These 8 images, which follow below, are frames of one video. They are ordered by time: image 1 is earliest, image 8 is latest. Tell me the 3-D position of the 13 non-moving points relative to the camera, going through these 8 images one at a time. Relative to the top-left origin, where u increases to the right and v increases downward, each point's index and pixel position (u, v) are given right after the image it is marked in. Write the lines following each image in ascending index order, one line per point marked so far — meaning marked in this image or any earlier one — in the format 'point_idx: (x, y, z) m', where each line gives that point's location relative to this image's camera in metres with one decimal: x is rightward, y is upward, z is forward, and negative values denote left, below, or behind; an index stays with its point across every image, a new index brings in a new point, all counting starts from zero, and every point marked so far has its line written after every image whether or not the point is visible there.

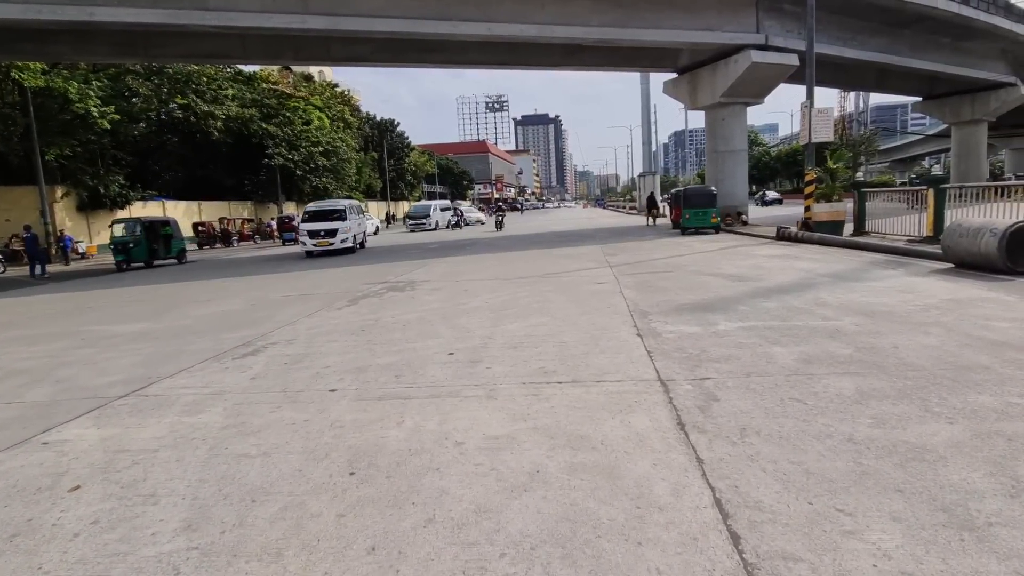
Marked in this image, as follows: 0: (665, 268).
0: (+4.4, +0.6, +14.1) m
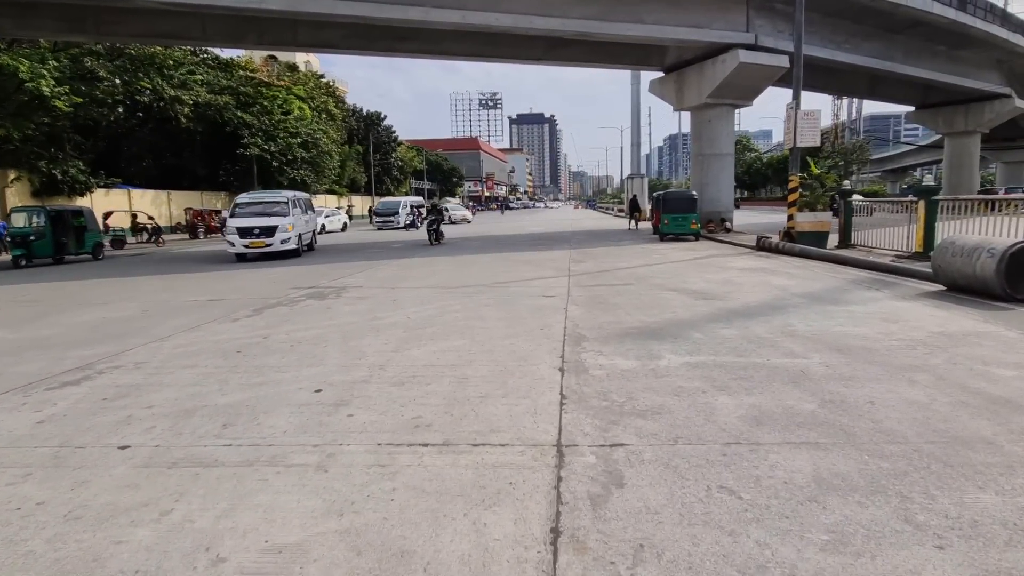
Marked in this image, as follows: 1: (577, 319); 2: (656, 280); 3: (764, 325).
0: (+2.9, +0.2, +12.7) m
1: (+1.2, -0.5, +8.9) m
2: (+3.6, +0.2, +12.3) m
3: (+4.1, -0.6, +7.9) m
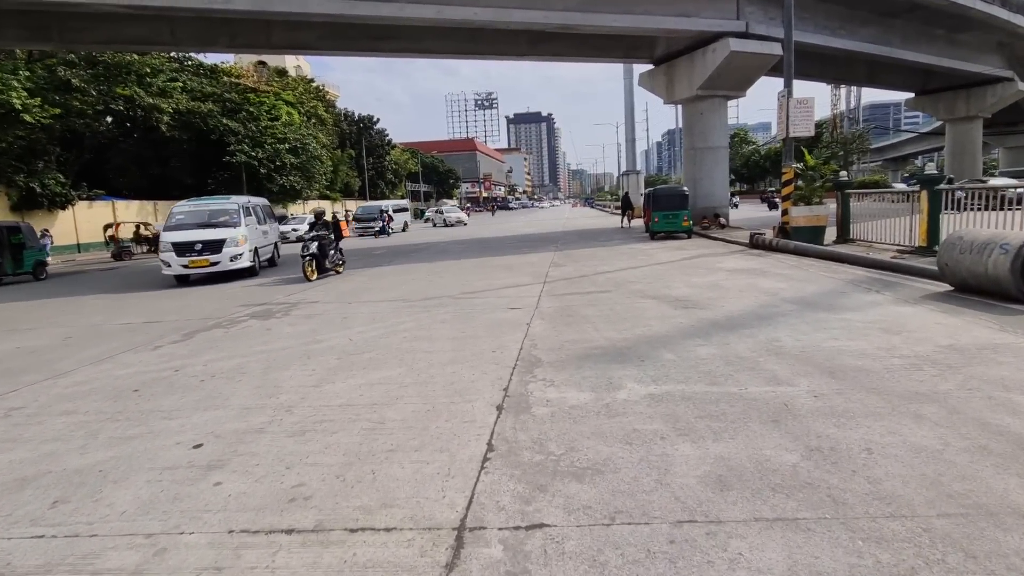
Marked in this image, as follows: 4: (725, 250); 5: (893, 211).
0: (+2.2, 0.0, +11.6) m
1: (+0.4, -0.8, +7.9) m
2: (+2.8, 0.0, +11.3) m
3: (+3.3, -0.7, +6.9) m
4: (+7.0, +1.2, +16.2) m
5: (+10.5, +2.1, +13.5) m
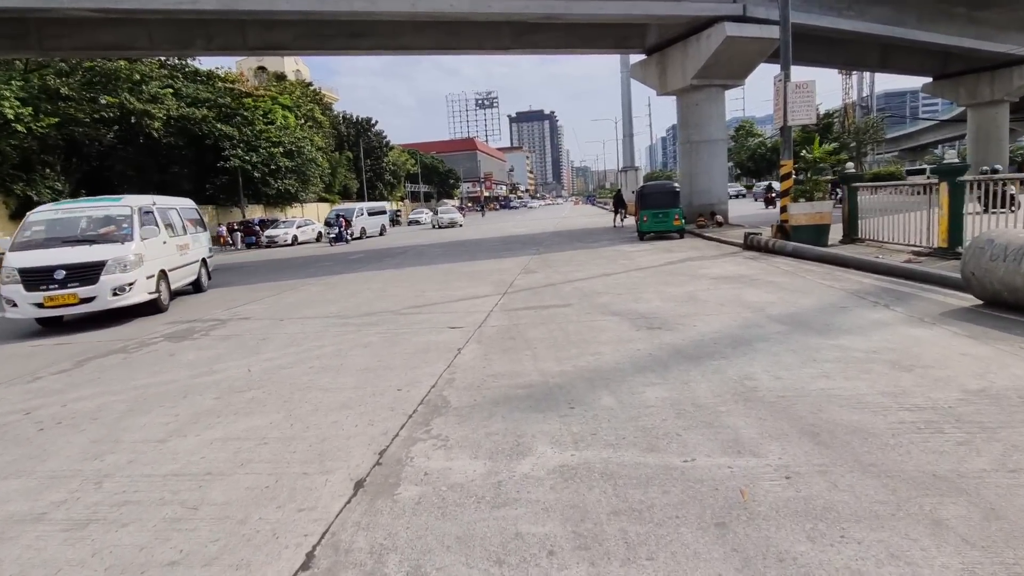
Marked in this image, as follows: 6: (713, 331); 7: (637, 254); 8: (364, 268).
0: (+1.2, -0.2, +10.2) m
1: (-0.7, -1.0, +6.5) m
2: (+1.8, -0.2, +9.8) m
3: (+2.2, -1.0, +5.4) m
4: (+6.1, +1.1, +14.7) m
5: (+9.5, +2.0, +11.9) m
6: (+2.9, -0.6, +7.1) m
7: (+4.1, +1.1, +16.0) m
8: (-5.6, +0.8, +19.1) m
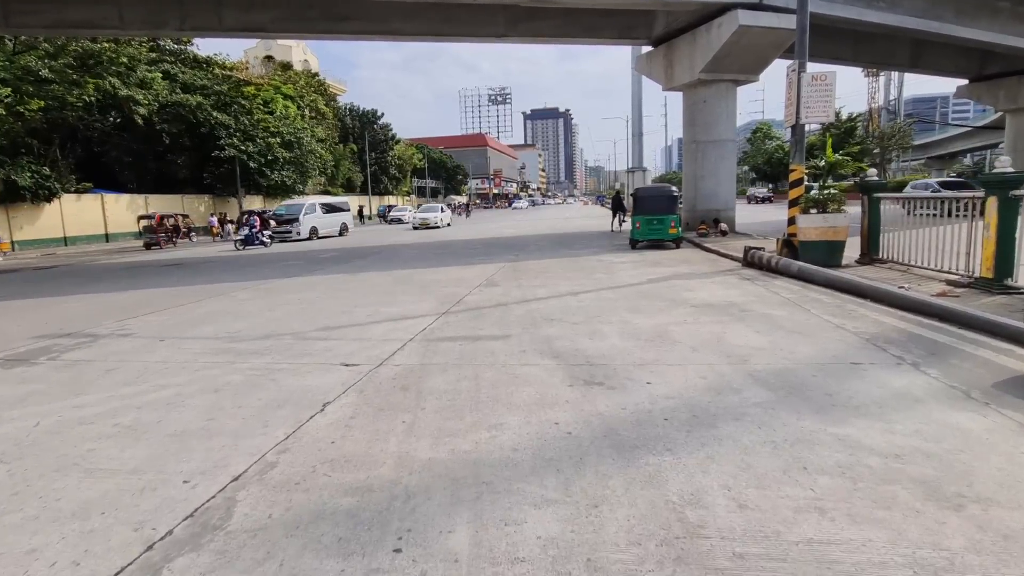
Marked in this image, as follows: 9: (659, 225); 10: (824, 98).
0: (0.0, -0.6, +8.3) m
1: (-1.9, -1.4, +4.6) m
2: (+0.6, -0.6, +7.9) m
3: (+0.9, -1.5, +3.5) m
4: (+5.1, +0.5, +12.6) m
5: (+8.5, +1.3, +9.7) m
6: (+1.6, -1.1, +5.1) m
7: (+3.1, +0.6, +14.0) m
8: (-6.5, +0.6, +17.3) m
9: (+5.4, +2.3, +18.2) m
10: (+8.0, +4.8, +12.6) m
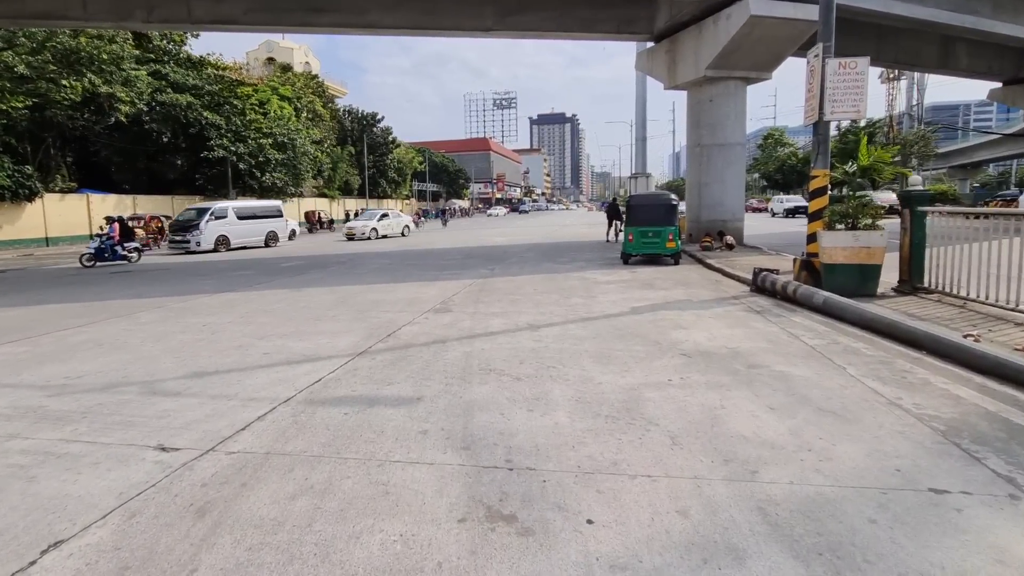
0: (-0.9, -1.1, +6.0) m
1: (-3.0, -1.9, +2.4) m
2: (-0.3, -1.1, +5.6) m
3: (-0.1, -1.9, +1.2) m
4: (+4.2, -0.1, +10.3) m
5: (+7.5, +0.6, +7.4) m
6: (+0.6, -1.6, +2.9) m
7: (+2.2, 0.0, +11.8) m
8: (-7.4, +0.1, +15.2) m
9: (+4.6, +1.6, +15.9) m
10: (+7.1, +4.2, +10.3) m
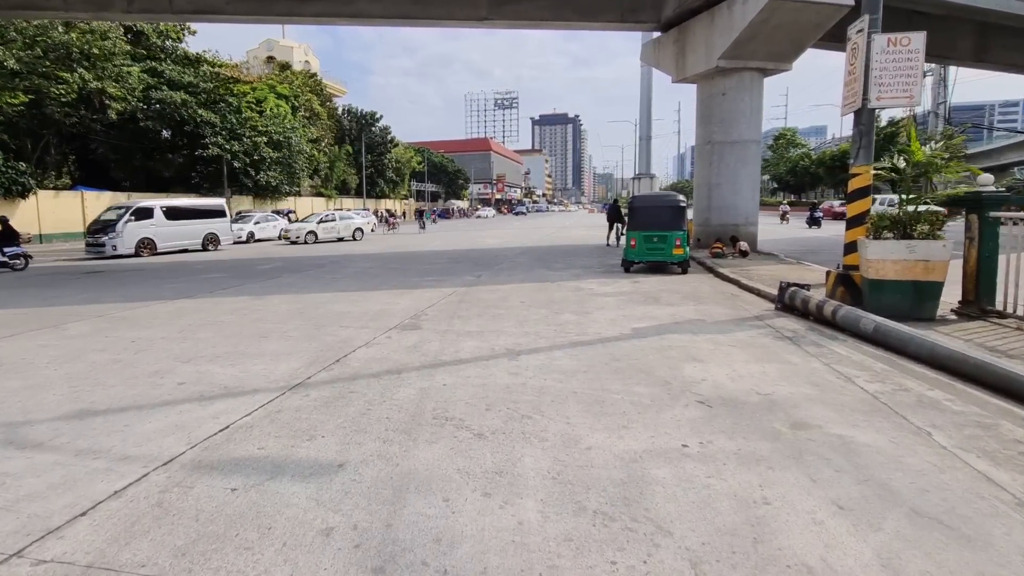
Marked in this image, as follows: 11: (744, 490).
0: (-1.3, -1.3, +4.5) m
1: (-3.3, -2.0, +0.9) m
2: (-0.7, -1.4, +4.1) m
3: (-0.5, -2.2, -0.3) m
4: (+3.9, -0.4, +8.8) m
5: (+7.2, +0.3, +5.8) m
6: (+0.2, -1.8, +1.3) m
7: (+1.9, -0.3, +10.2) m
8: (-7.6, 0.0, +13.8) m
9: (+4.4, +1.3, +14.4) m
10: (+6.9, +3.9, +8.7) m
11: (+1.6, -1.4, +3.4) m
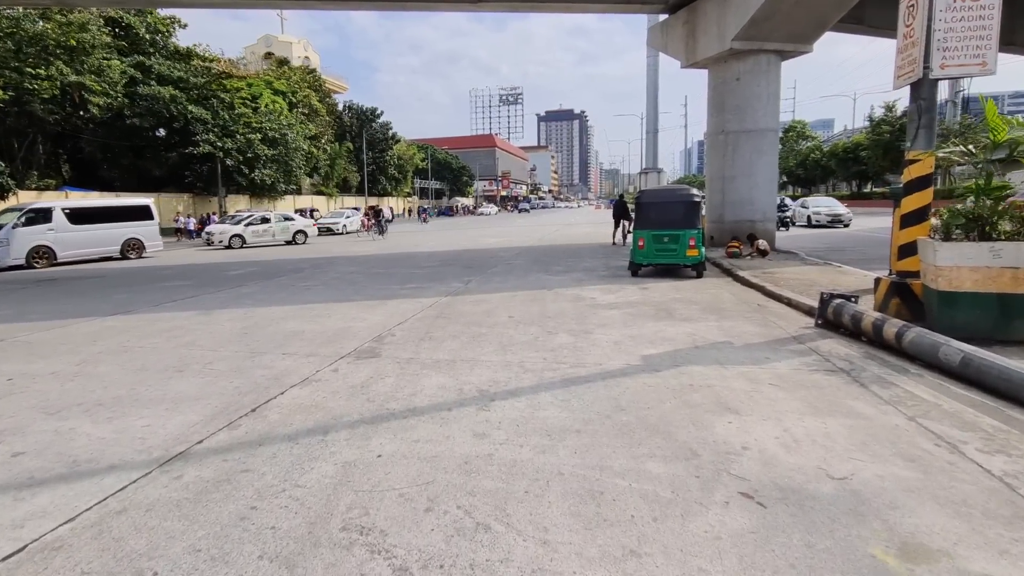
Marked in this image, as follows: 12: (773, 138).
0: (-1.6, -1.6, +2.9) m
1: (-3.7, -2.4, -0.6) m
2: (-1.0, -1.6, +2.5) m
3: (-0.9, -2.5, -1.9) m
4: (+3.6, -0.6, +7.1) m
5: (+6.9, +0.1, +4.1) m
6: (-0.1, -2.1, -0.3) m
7: (+1.7, -0.5, +8.6) m
8: (-7.9, -0.3, +12.2) m
9: (+4.1, +1.1, +12.7) m
10: (+6.6, +3.7, +7.0) m
11: (+1.3, -1.7, +1.8) m
12: (+10.0, +5.8, +18.8) m
